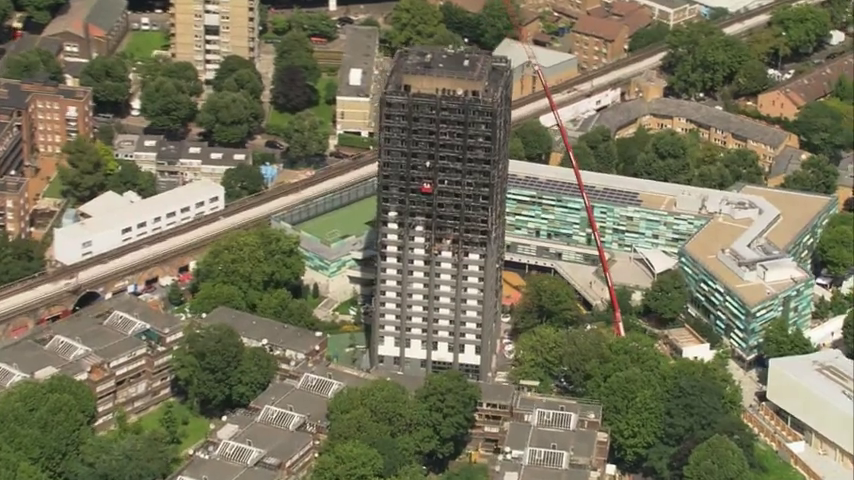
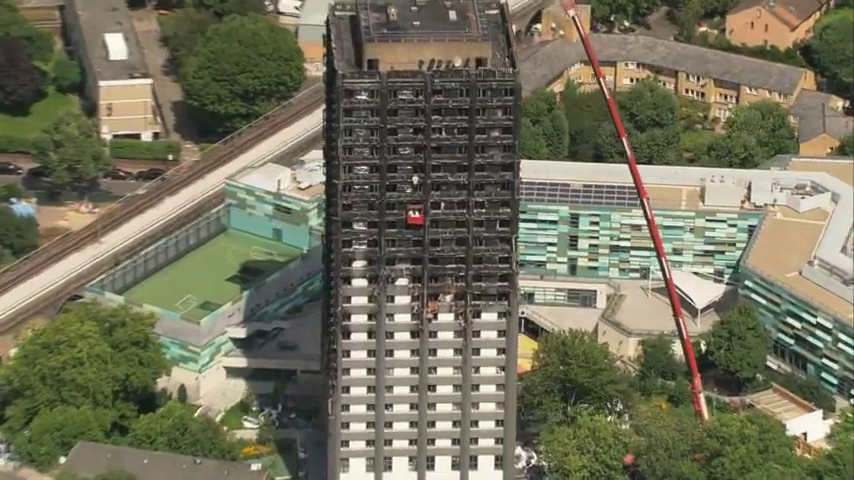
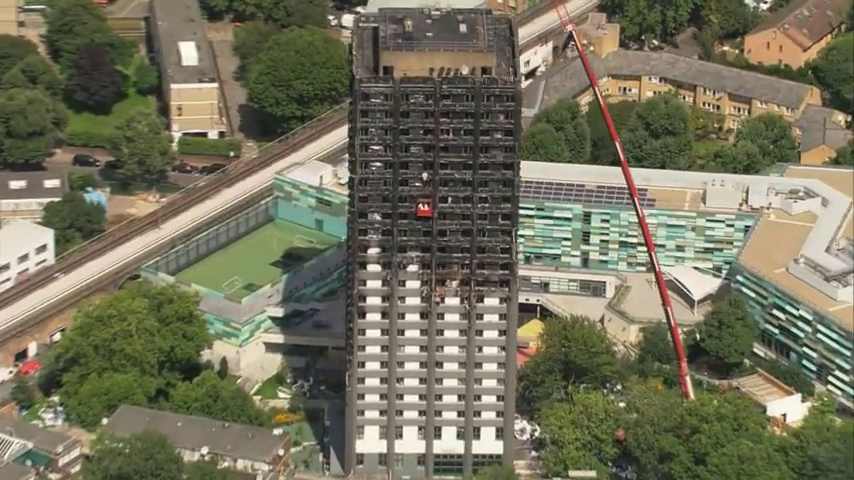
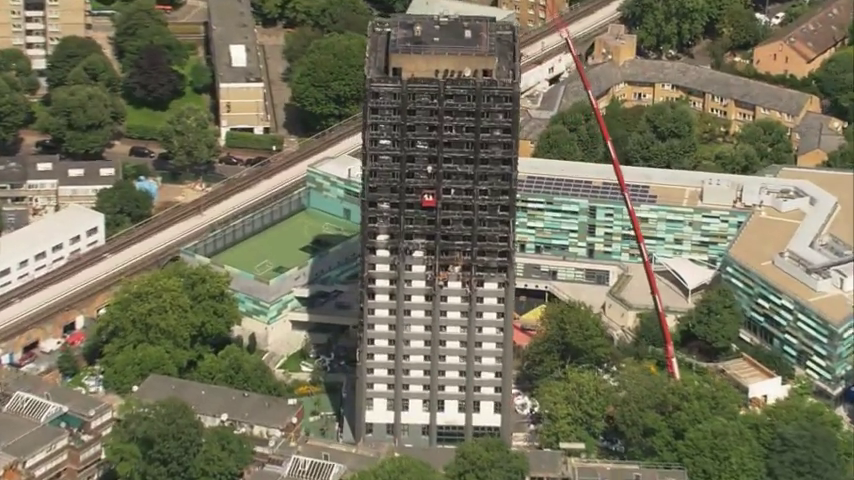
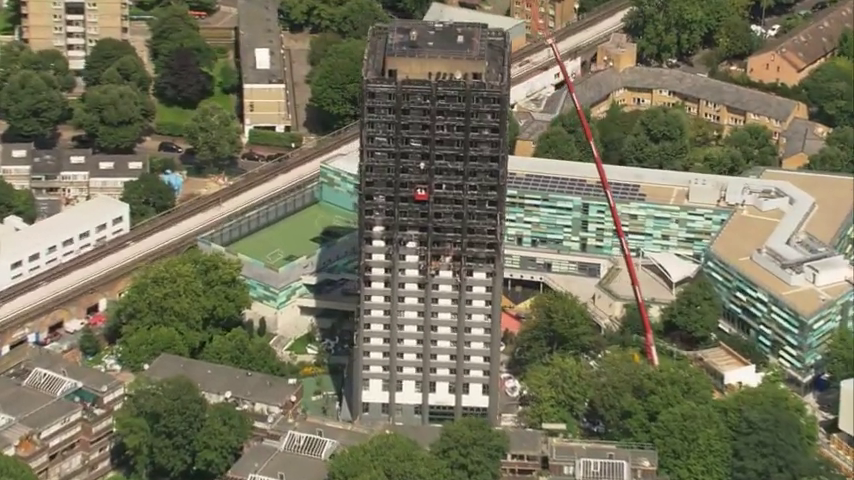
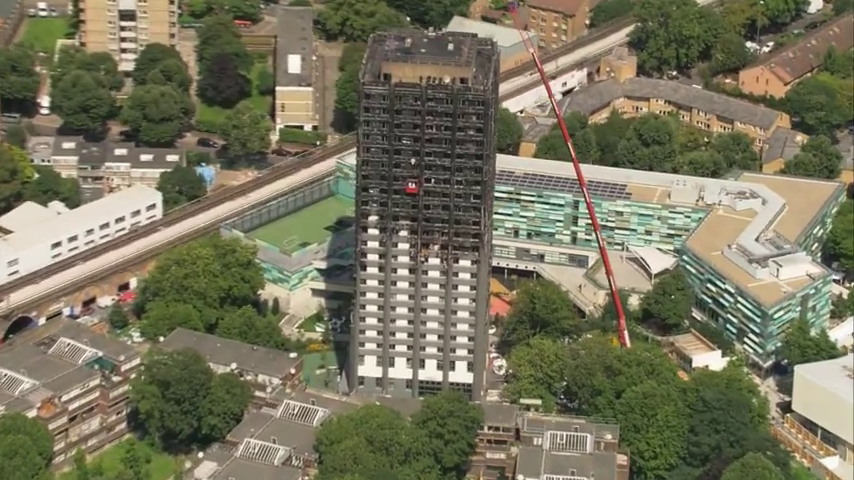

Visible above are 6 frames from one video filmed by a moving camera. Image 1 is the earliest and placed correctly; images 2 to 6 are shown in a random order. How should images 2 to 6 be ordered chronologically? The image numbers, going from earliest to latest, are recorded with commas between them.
6, 5, 4, 3, 2
